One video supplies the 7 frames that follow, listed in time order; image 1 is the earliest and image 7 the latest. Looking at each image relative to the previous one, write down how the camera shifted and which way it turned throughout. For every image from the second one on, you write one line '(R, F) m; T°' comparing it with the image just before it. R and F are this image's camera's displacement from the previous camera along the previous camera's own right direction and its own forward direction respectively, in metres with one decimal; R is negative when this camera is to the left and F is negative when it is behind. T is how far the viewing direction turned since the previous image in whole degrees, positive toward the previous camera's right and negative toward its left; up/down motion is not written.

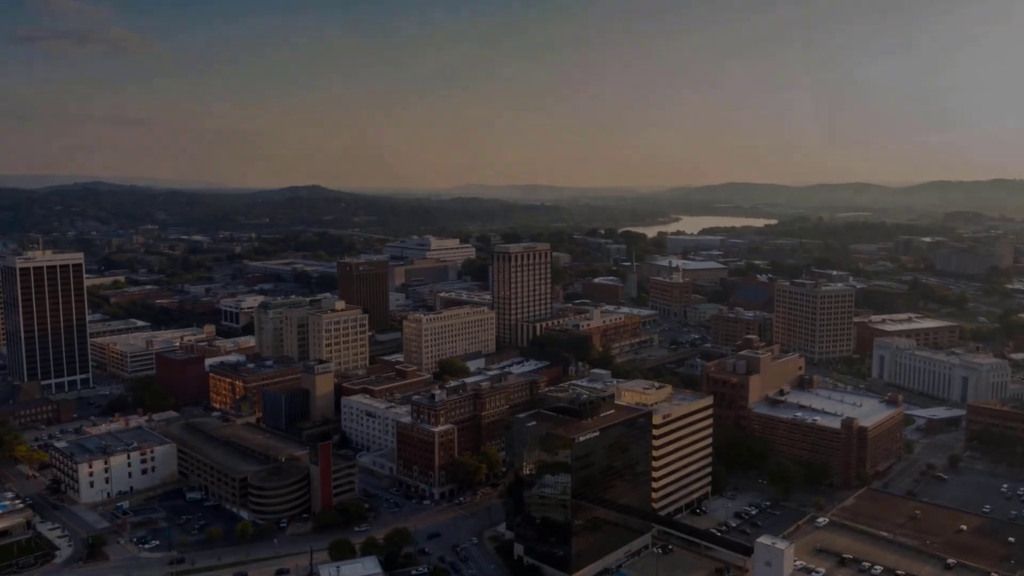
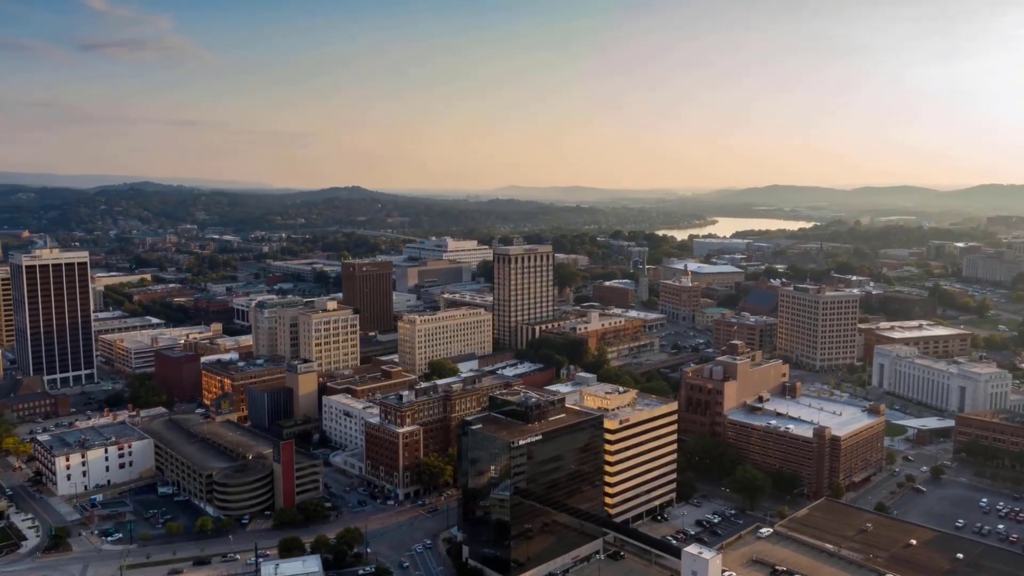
(+3.9, +0.1) m; -3°
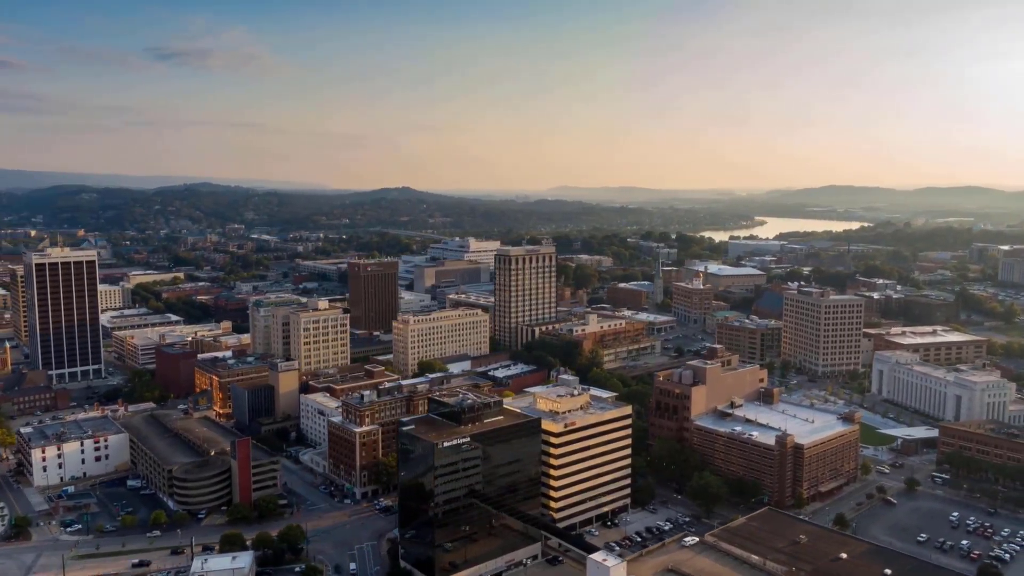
(+5.0, +0.3) m; -4°
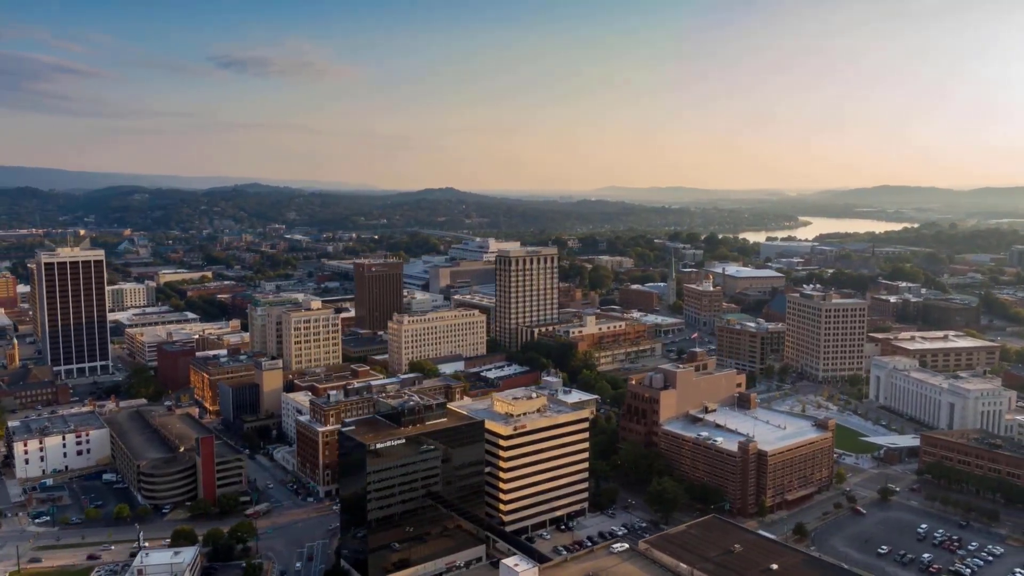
(+4.4, +0.3) m; -3°
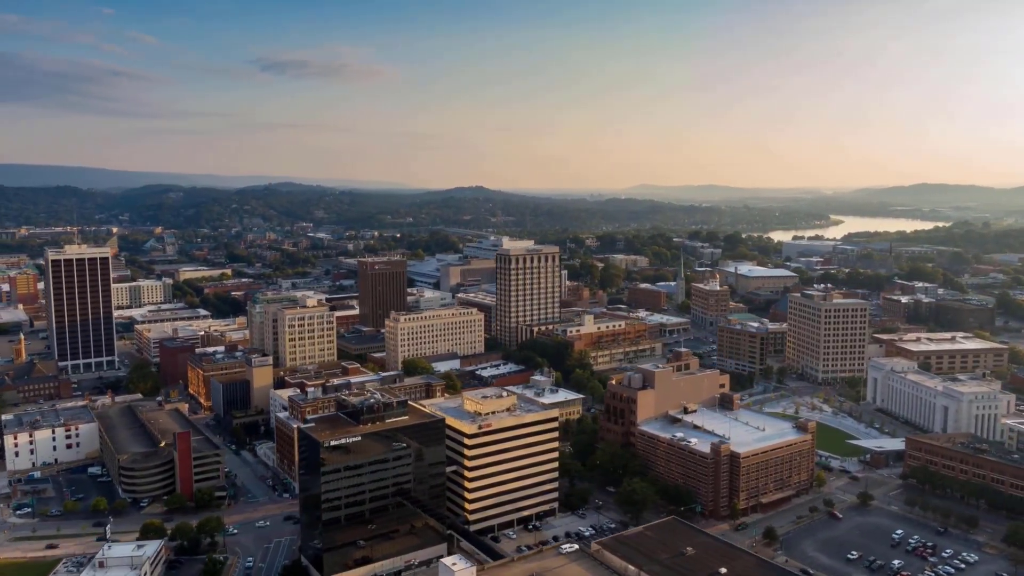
(+3.1, +0.2) m; -2°
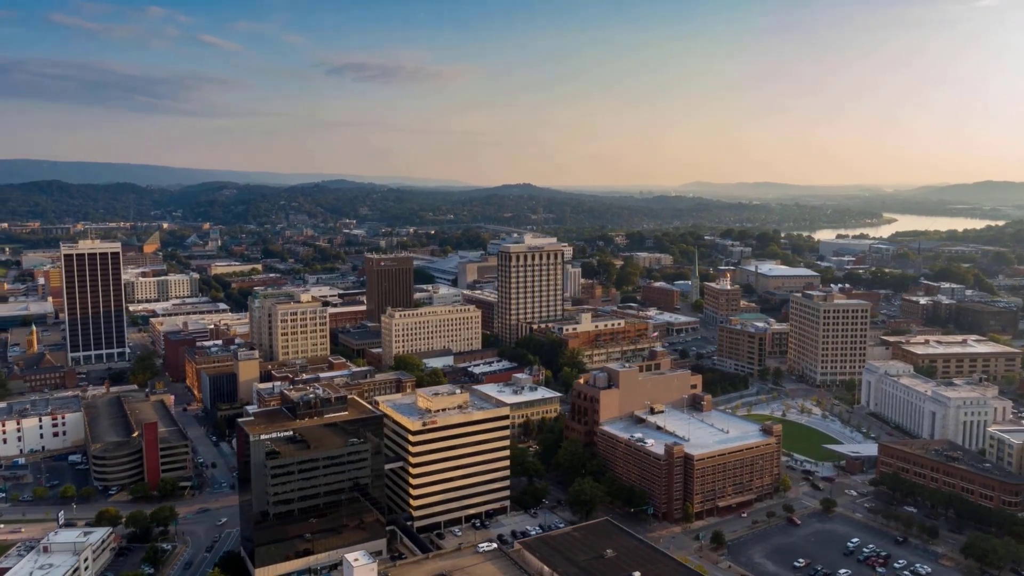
(+4.8, +0.3) m; -4°
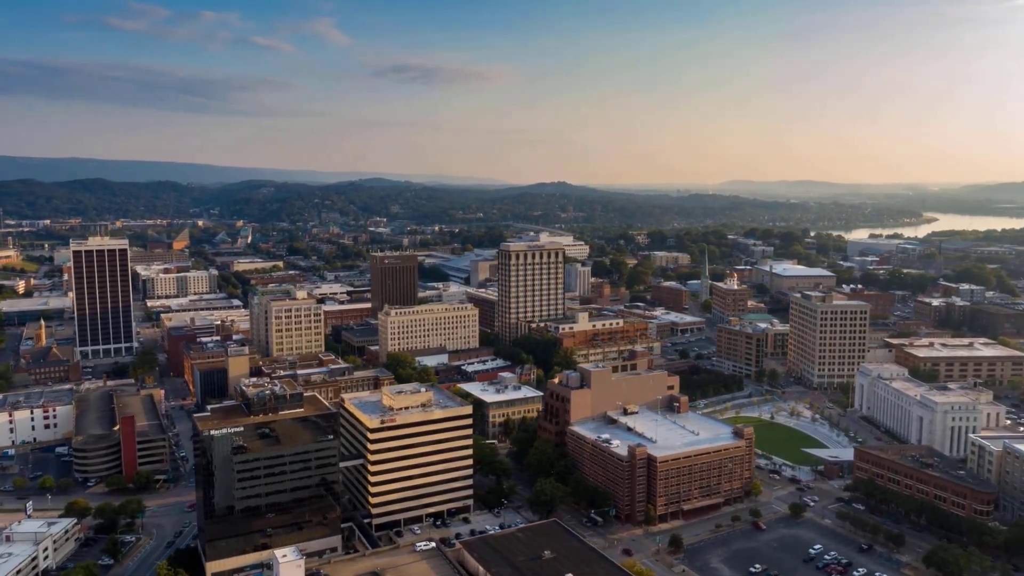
(+3.6, +0.2) m; -3°
